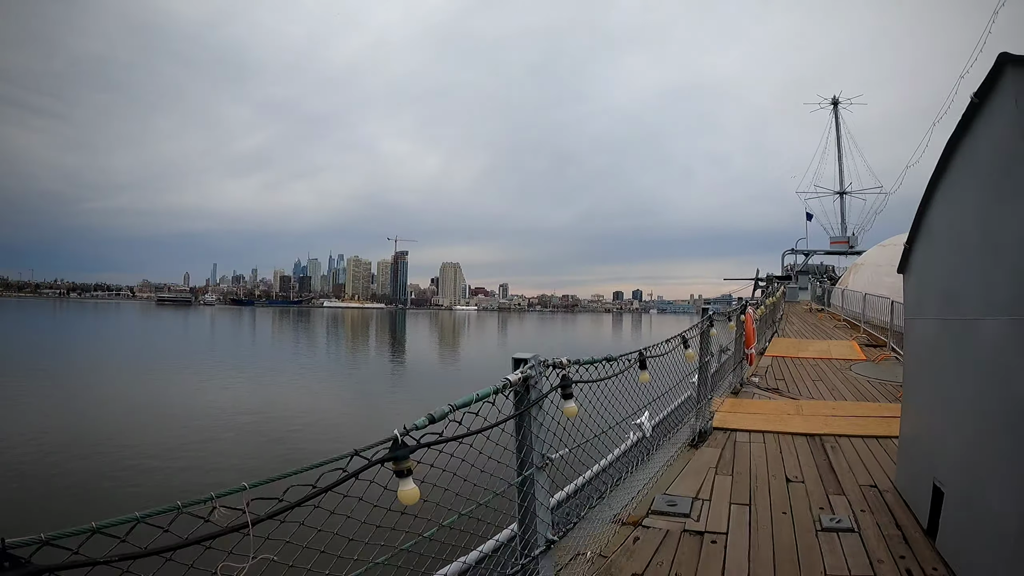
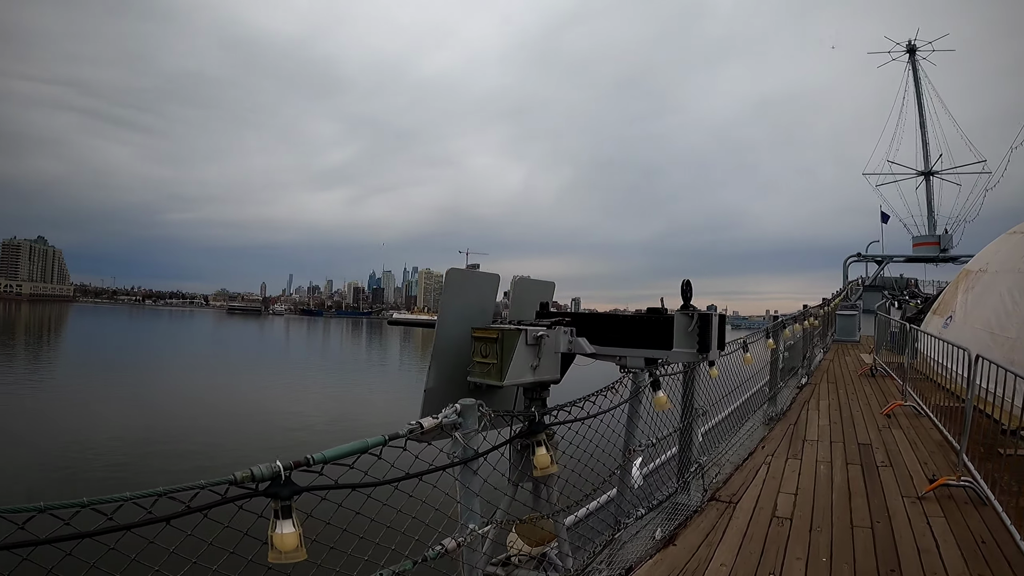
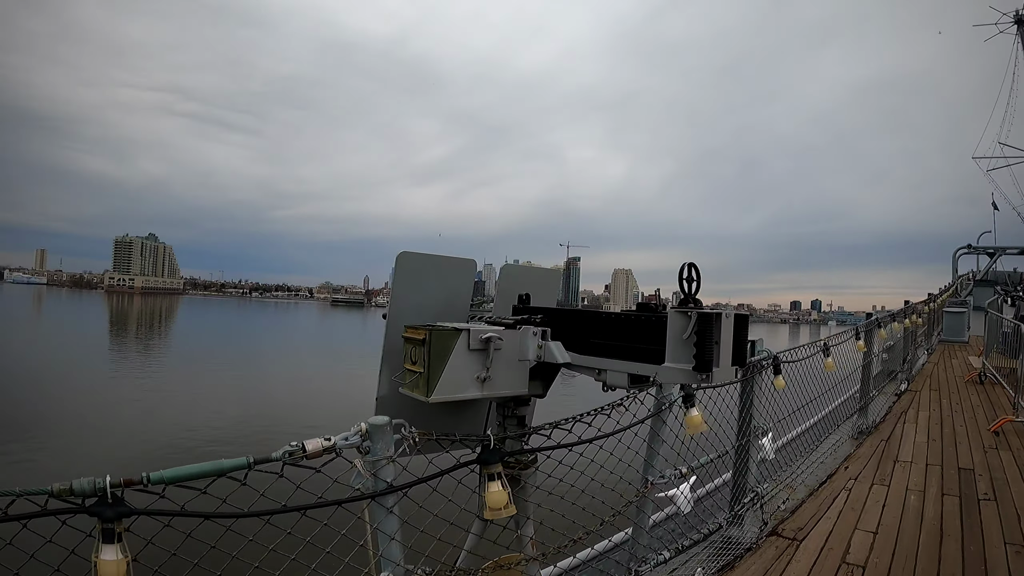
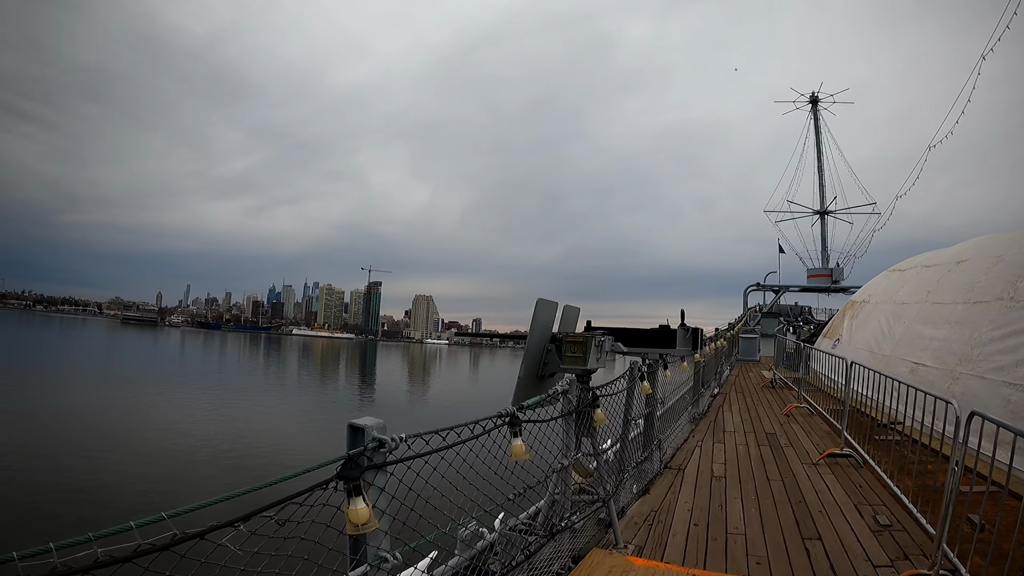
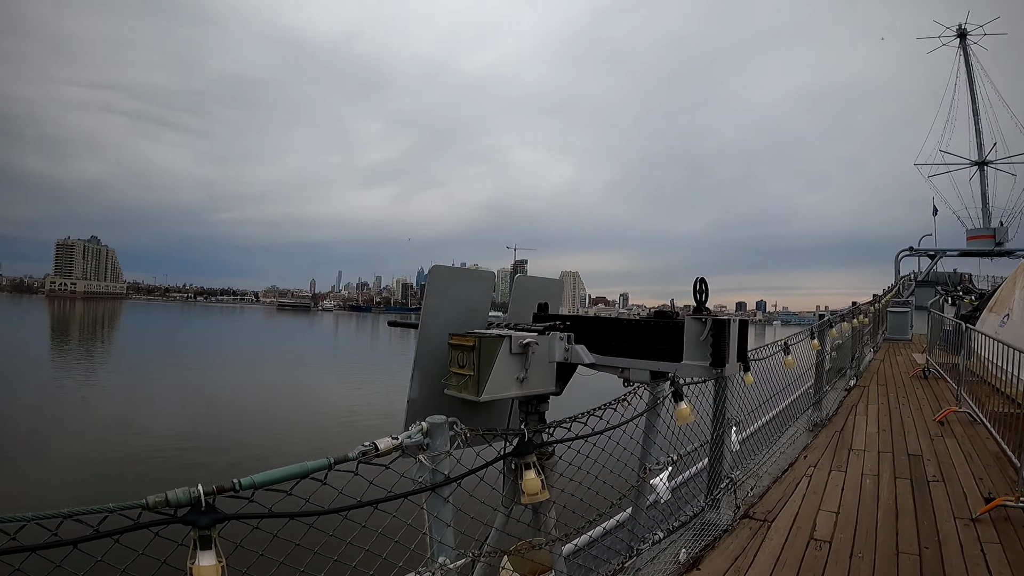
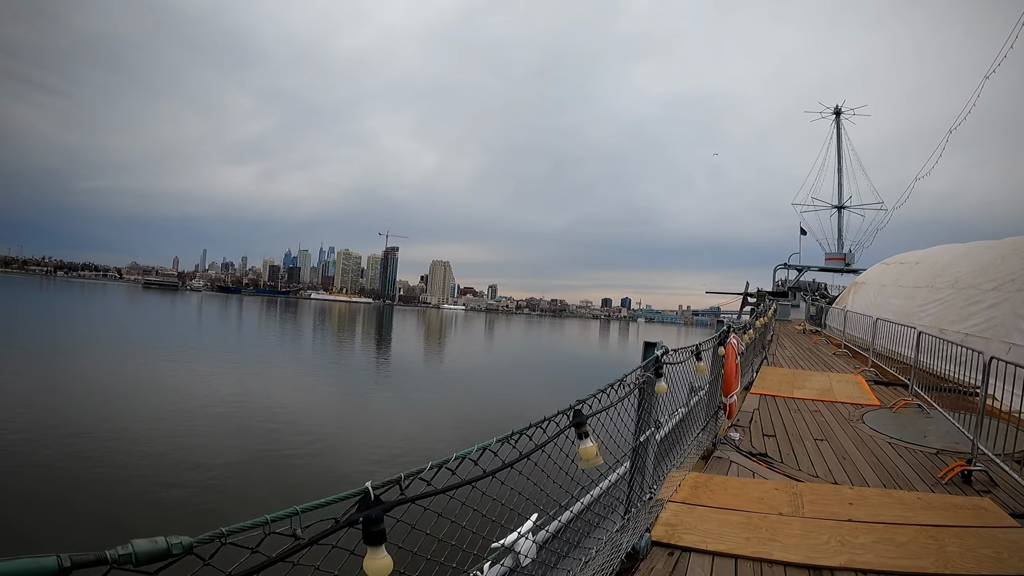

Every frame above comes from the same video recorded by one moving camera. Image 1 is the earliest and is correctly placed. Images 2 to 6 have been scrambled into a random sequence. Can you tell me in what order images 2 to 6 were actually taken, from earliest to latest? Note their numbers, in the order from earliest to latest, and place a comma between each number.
6, 4, 2, 5, 3
